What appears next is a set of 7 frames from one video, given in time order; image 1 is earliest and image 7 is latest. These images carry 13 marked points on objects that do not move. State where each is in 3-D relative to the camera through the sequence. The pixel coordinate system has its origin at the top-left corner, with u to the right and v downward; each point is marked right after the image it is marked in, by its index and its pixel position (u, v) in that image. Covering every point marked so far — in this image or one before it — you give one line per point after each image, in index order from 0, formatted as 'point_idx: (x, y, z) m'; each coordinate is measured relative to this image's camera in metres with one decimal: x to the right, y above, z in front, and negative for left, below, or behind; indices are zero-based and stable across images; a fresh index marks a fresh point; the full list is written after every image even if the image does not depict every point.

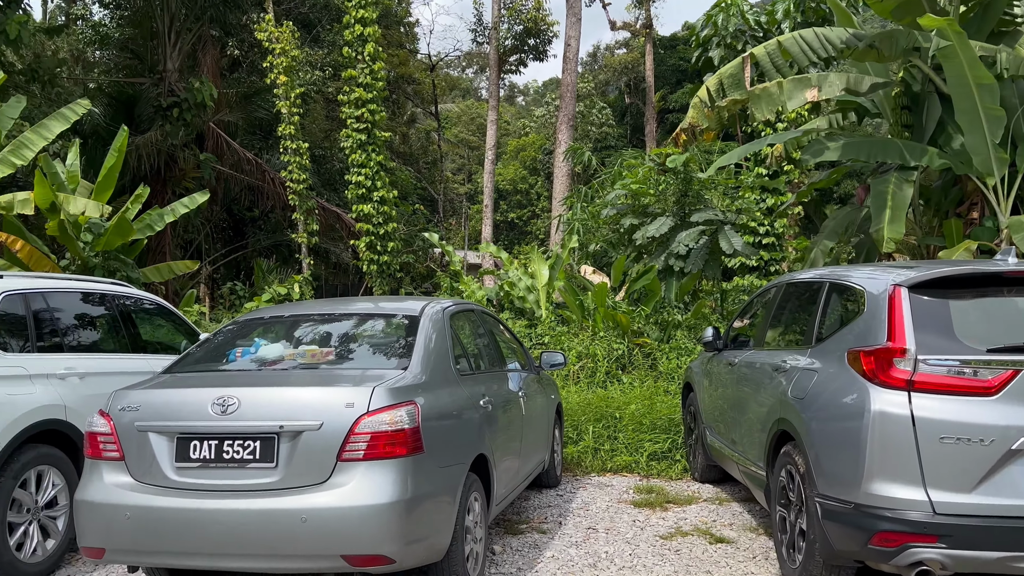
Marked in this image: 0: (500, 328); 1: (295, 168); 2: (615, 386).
0: (-0.1, -0.3, +5.5) m
1: (-5.1, +2.8, +19.6) m
2: (+1.1, -1.1, +9.1) m
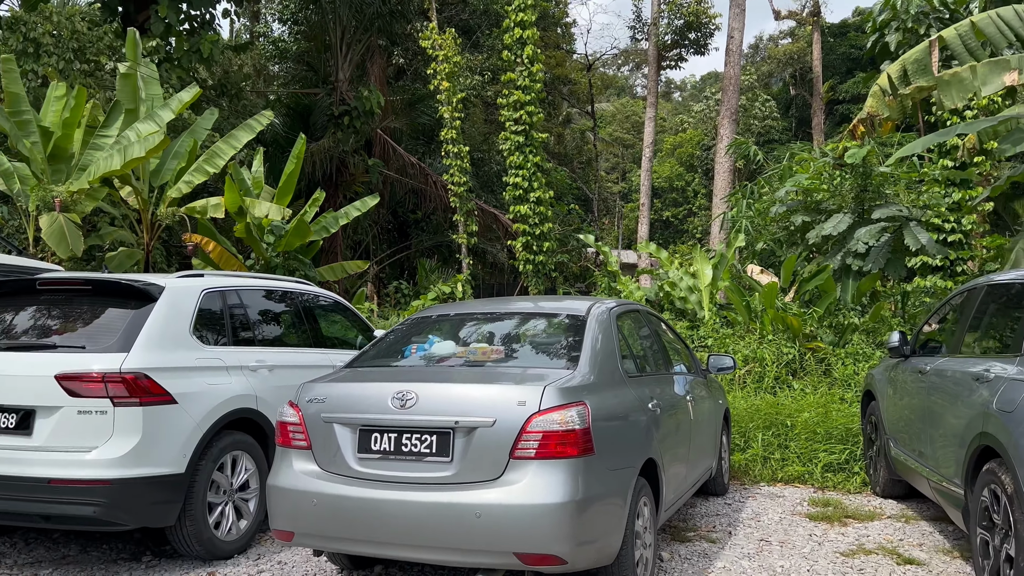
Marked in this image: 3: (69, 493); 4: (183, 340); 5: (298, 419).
0: (+1.0, -0.3, +5.3) m
1: (-1.4, +2.9, +20.1) m
2: (+2.9, -1.1, +8.7) m
3: (-2.1, -0.9, +3.8) m
4: (-1.7, -0.3, +4.4) m
5: (-0.9, -0.6, +3.6) m
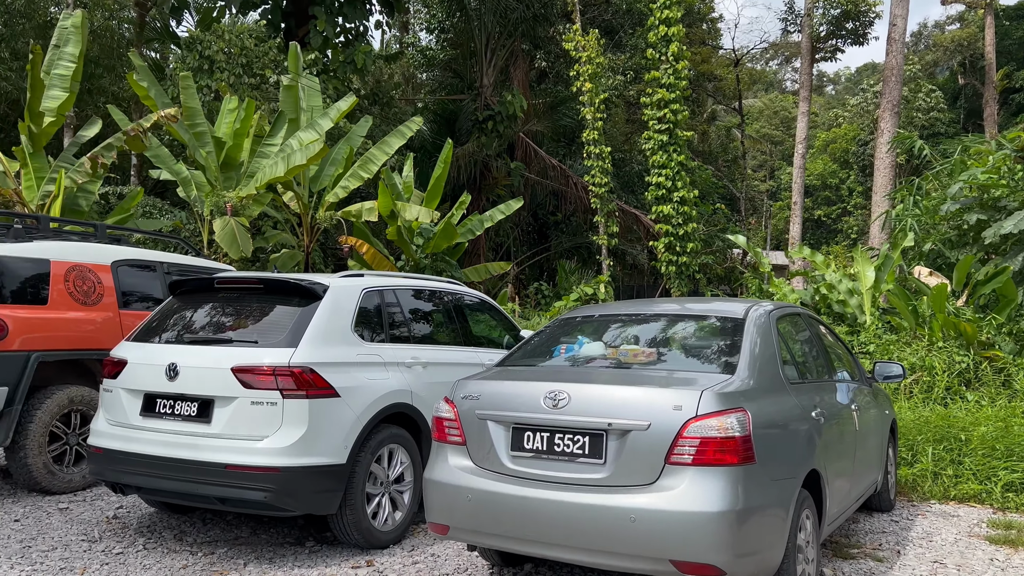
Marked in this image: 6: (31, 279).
0: (+1.9, -0.3, +5.1) m
1: (+2.1, +2.8, +20.0) m
2: (+4.3, -1.1, +8.1) m
3: (-1.3, -0.9, +4.1) m
4: (-0.9, -0.3, +4.6) m
5: (-0.3, -0.6, +3.6) m
6: (-3.3, +0.1, +5.7) m
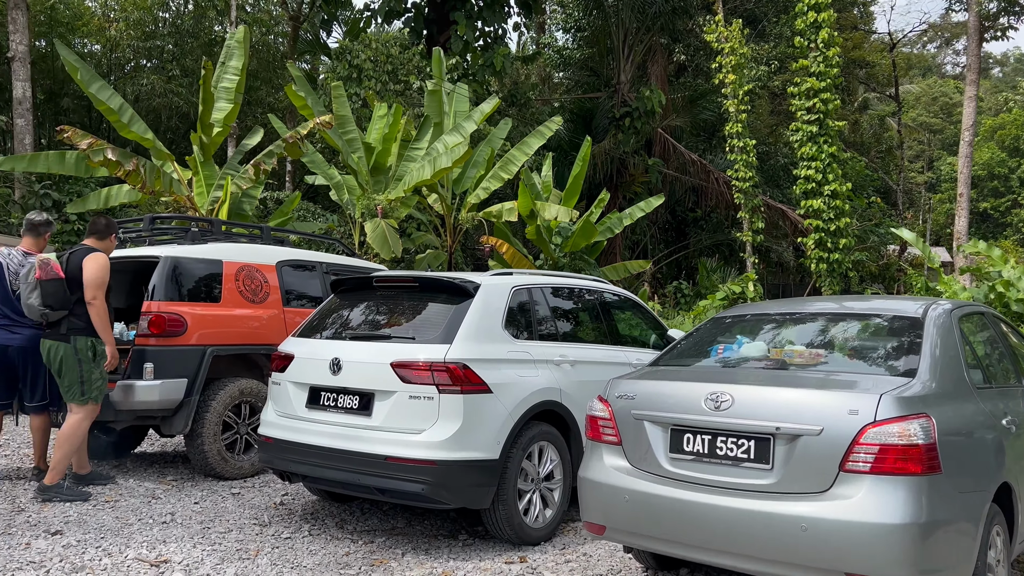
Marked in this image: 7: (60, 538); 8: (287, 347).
0: (+2.8, -0.3, +4.7) m
1: (+5.4, +2.9, +19.4) m
2: (+5.7, -1.1, +7.3) m
3: (-0.6, -0.9, +4.2) m
4: (-0.1, -0.3, +4.6) m
5: (+0.4, -0.5, +3.6) m
6: (-2.3, +0.1, +6.1) m
7: (-2.4, -1.3, +4.4) m
8: (-1.4, -0.4, +5.0) m
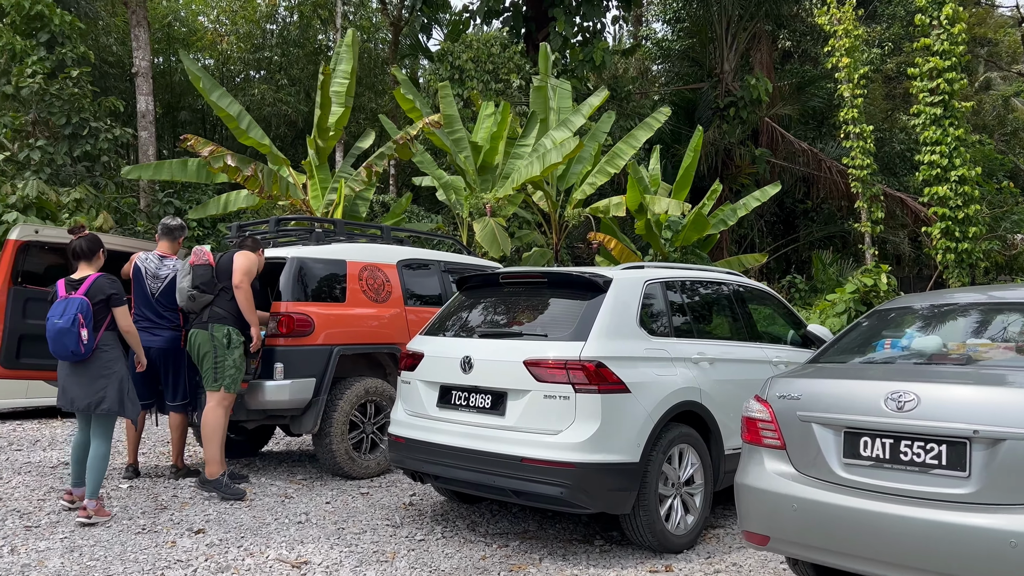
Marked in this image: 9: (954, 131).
0: (+3.5, -0.2, +4.1) m
1: (+7.7, +3.0, +18.5) m
2: (+6.7, -1.0, +6.4) m
3: (+0.1, -0.9, +4.1) m
4: (+0.6, -0.2, +4.4) m
5: (+1.0, -0.5, +3.3) m
6: (-1.4, +0.1, +6.1) m
7: (-1.6, -1.3, +4.4) m
8: (-0.6, -0.3, +5.0) m
9: (+8.2, +2.9, +15.3) m
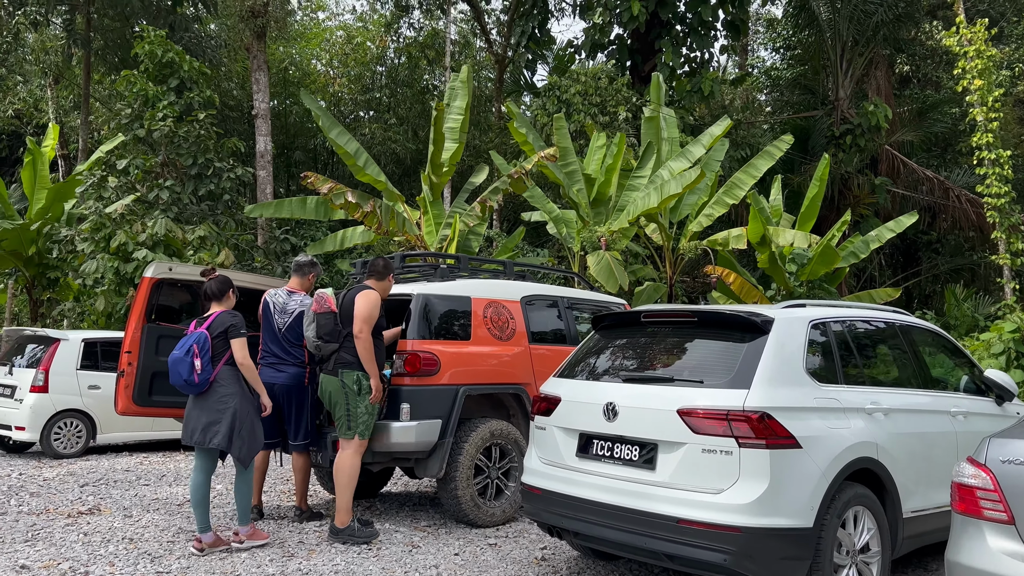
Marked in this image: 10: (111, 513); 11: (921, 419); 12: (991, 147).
0: (+4.2, -0.4, +3.3) m
1: (+10.1, +2.2, +17.2) m
2: (+7.6, -1.2, +5.2) m
3: (+0.8, -1.1, +3.7) m
4: (+1.4, -0.4, +4.0) m
5: (+1.6, -0.7, +2.8) m
6: (-0.4, -0.2, +5.9) m
7: (-0.9, -1.5, +4.2) m
8: (+0.2, -0.6, +4.6) m
9: (+10.1, +2.3, +14.0) m
10: (-2.9, -1.6, +6.0) m
11: (+2.2, -0.7, +4.5) m
12: (+10.1, +3.0, +17.5) m
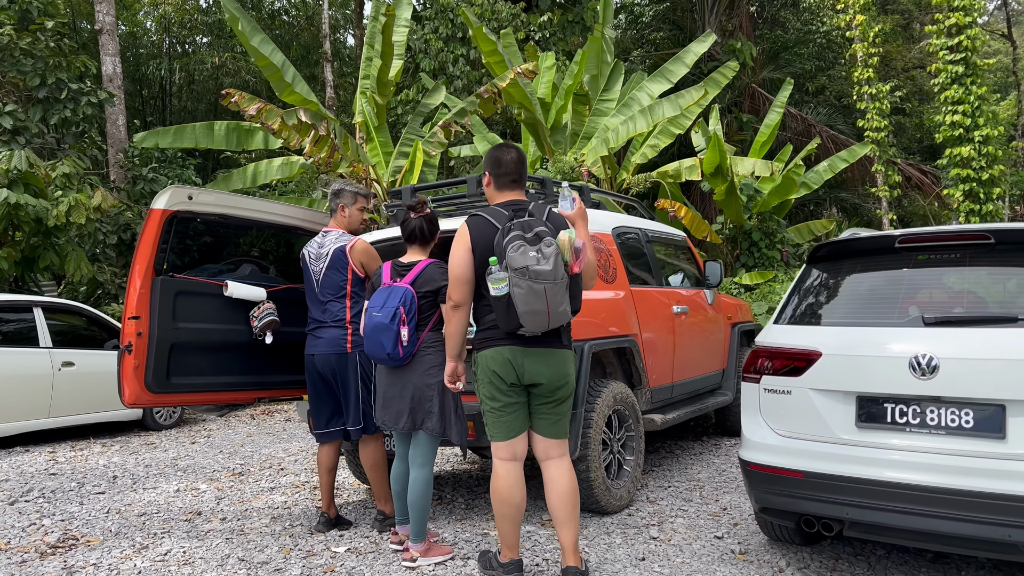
0: (+5.3, 0.0, +3.2) m
1: (+8.0, +3.7, +17.8) m
2: (+8.3, -0.6, +5.7) m
3: (+2.0, -0.8, +2.8) m
4: (+2.4, -0.1, +3.2) m
5: (+3.0, -0.4, +2.1) m
6: (+0.3, +0.2, +4.6) m
7: (+0.2, -1.3, +3.0) m
8: (+1.2, -0.2, +3.6) m
9: (+8.7, +3.5, +14.6) m
10: (-2.1, -1.3, +4.3) m
11: (+3.2, -0.3, +3.9) m
12: (+8.0, +4.5, +18.0) m
